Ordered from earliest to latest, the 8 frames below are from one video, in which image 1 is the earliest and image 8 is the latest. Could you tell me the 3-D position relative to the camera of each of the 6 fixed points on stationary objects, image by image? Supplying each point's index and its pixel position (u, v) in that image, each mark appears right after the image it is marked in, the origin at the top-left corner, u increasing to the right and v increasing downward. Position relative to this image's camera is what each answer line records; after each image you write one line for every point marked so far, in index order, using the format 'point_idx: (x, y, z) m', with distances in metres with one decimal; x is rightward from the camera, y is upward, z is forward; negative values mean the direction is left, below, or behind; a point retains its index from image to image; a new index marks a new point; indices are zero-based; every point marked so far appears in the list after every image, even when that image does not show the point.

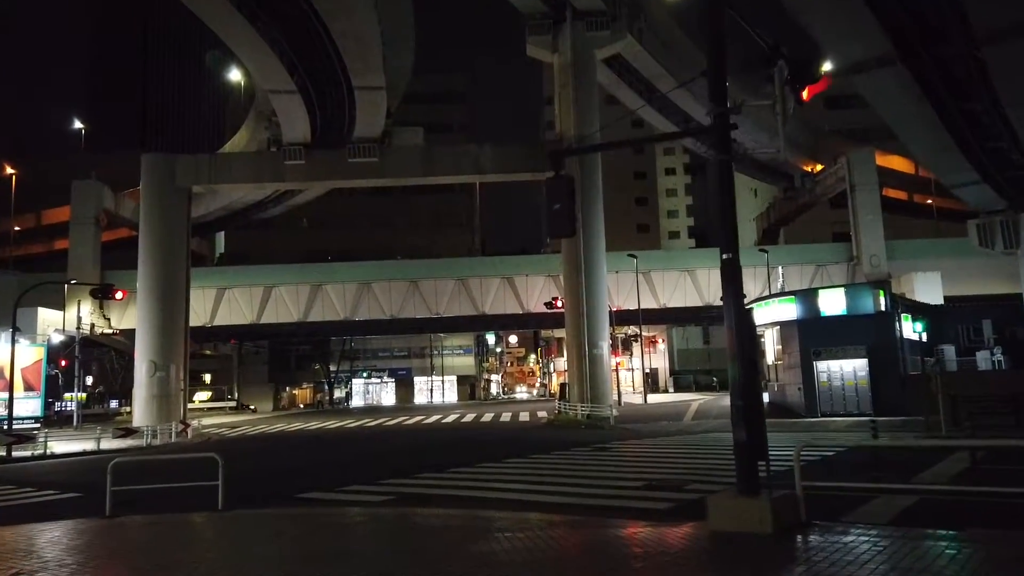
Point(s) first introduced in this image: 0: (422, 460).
0: (-2.3, -4.4, +19.3) m
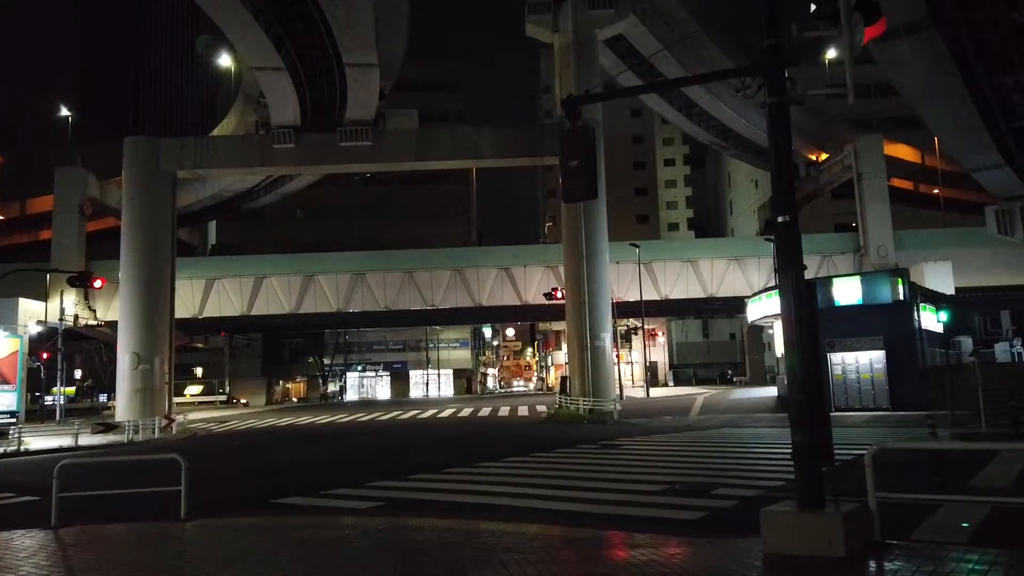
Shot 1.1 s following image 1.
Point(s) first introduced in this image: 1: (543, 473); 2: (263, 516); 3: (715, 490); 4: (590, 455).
0: (-2.3, -4.1, +17.9) m
1: (+0.7, -3.5, +14.3) m
2: (-3.5, -3.2, +10.6) m
3: (+3.0, -2.8, +10.6) m
4: (+1.9, -3.8, +17.3) m
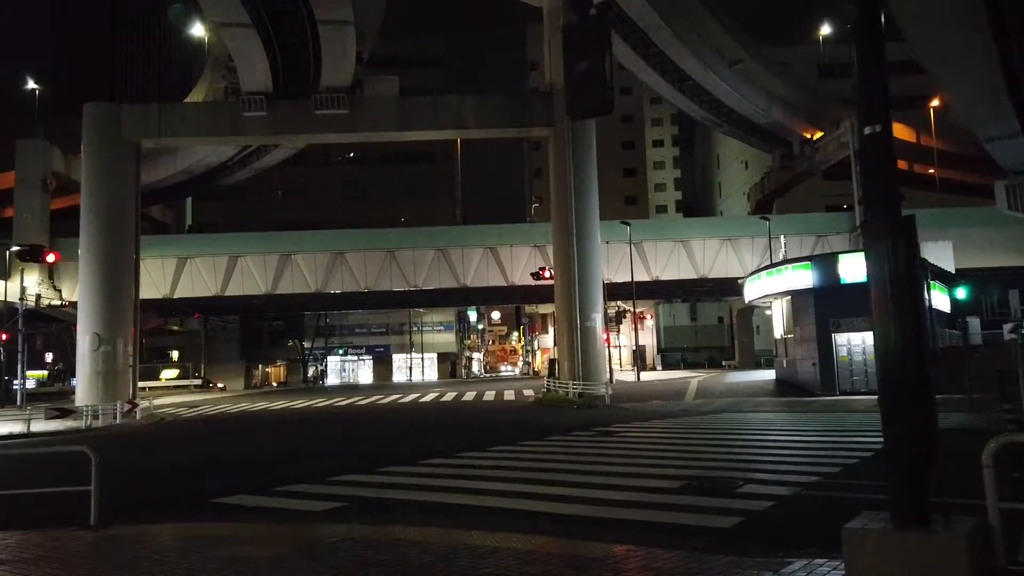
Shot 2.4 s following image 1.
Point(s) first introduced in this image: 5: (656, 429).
0: (-2.6, -3.5, +16.2) m
1: (+0.5, -2.9, +12.6) m
2: (-3.6, -2.7, +8.8) m
3: (+2.8, -2.4, +9.0) m
4: (+1.6, -3.2, +15.7) m
5: (+3.6, -3.5, +18.8) m
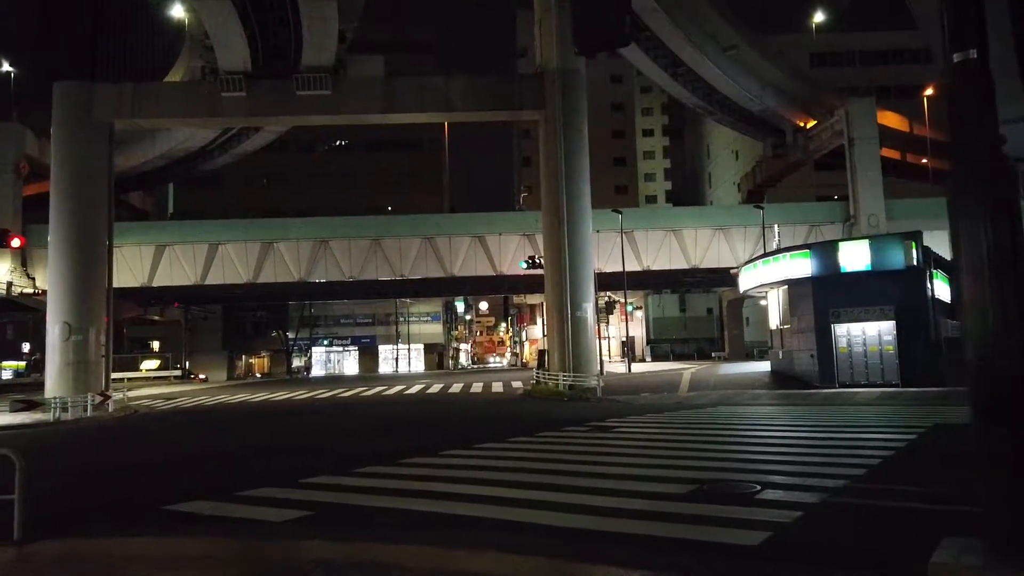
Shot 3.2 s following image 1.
0: (-2.9, -3.2, +15.2) m
1: (+0.3, -2.7, +11.7) m
2: (-3.7, -2.5, +7.8) m
3: (+2.7, -2.2, +8.0) m
4: (+1.3, -2.9, +14.7) m
5: (+3.3, -3.2, +17.9) m
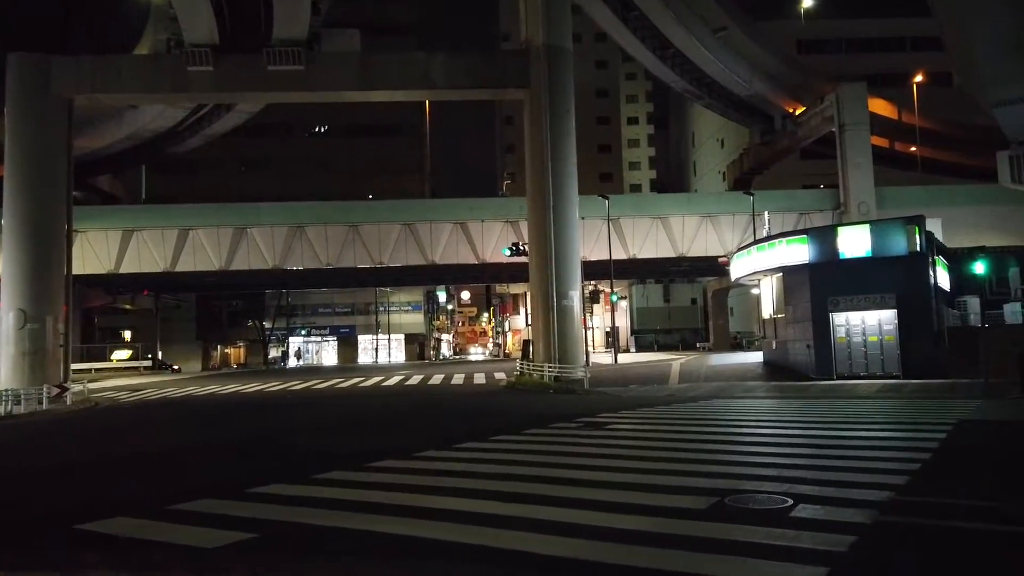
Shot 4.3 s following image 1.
0: (-3.2, -2.8, +13.8) m
1: (+0.1, -2.4, +10.4) m
2: (-3.9, -2.3, +6.4) m
3: (+2.6, -2.0, +6.8) m
4: (+1.1, -2.6, +13.5) m
5: (+2.9, -2.8, +16.7) m
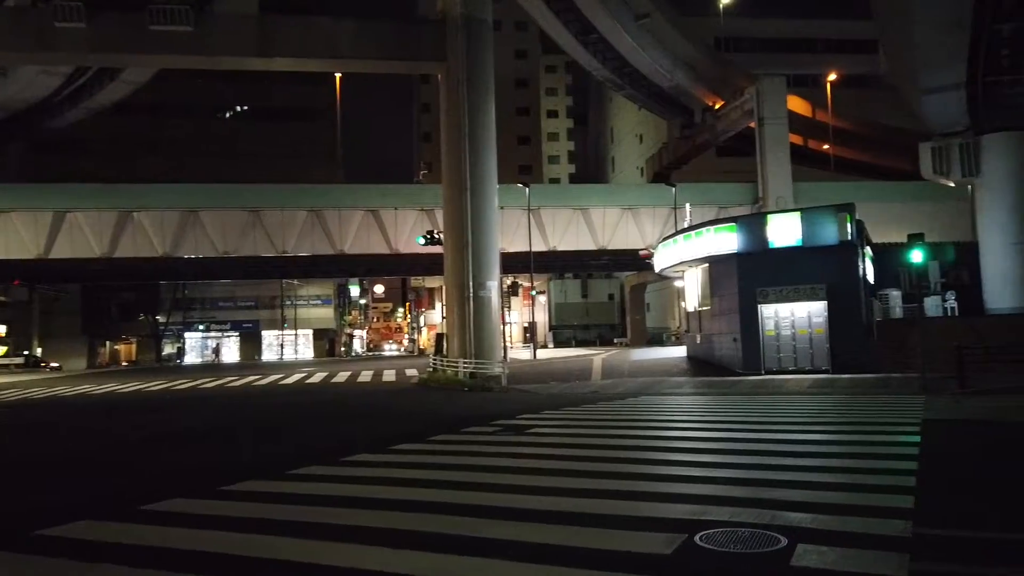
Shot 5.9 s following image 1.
0: (-4.6, -2.5, +11.4) m
1: (-1.0, -2.1, +8.3) m
2: (-4.5, -2.0, +3.9) m
3: (+1.8, -1.7, +5.0) m
4: (-0.4, -2.4, +11.5) m
5: (+1.1, -2.6, +14.9) m
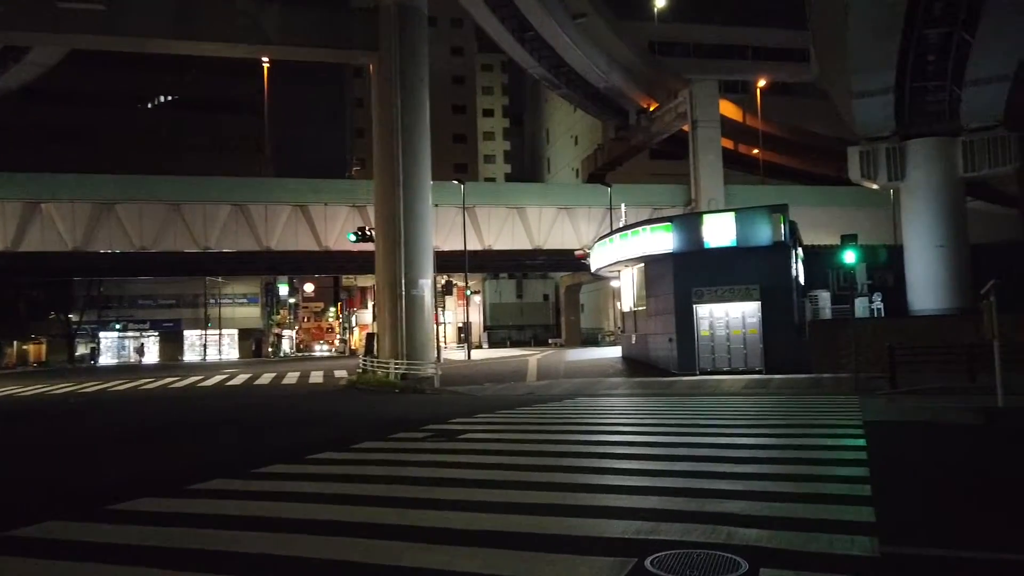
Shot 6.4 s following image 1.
0: (-5.6, -2.4, +10.3) m
1: (-1.7, -2.1, +7.5) m
2: (-4.8, -1.9, +2.9) m
3: (+1.4, -1.7, +4.5) m
4: (-1.3, -2.3, +10.8) m
5: (-0.1, -2.5, +14.3) m
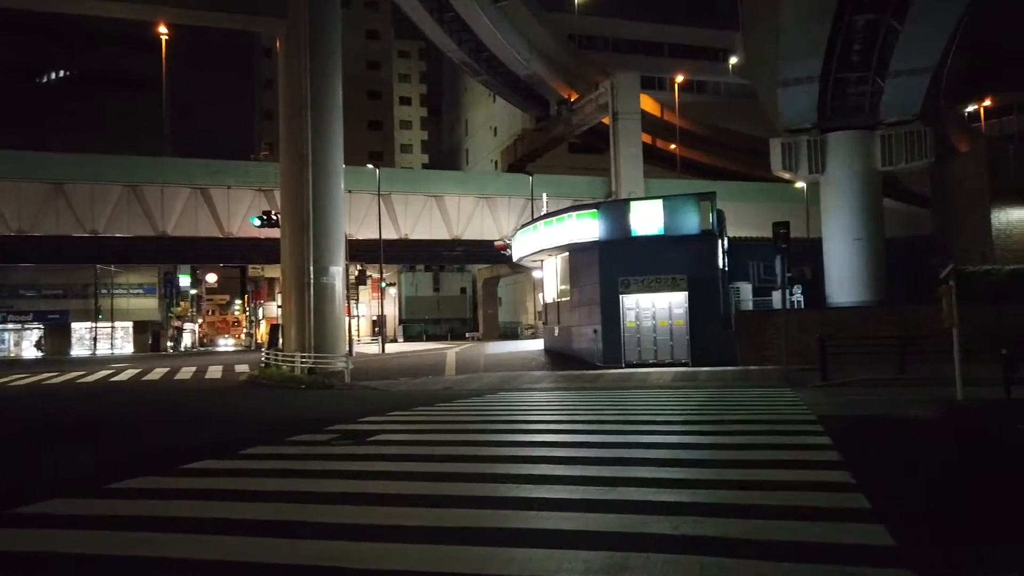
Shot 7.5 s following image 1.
0: (-6.5, -2.1, +8.3) m
1: (-2.3, -1.8, +6.0) m
2: (-4.9, -1.7, +1.0) m
3: (+1.1, -1.5, +3.3) m
4: (-2.3, -2.0, +9.3) m
5: (-1.5, -2.2, +12.9) m
